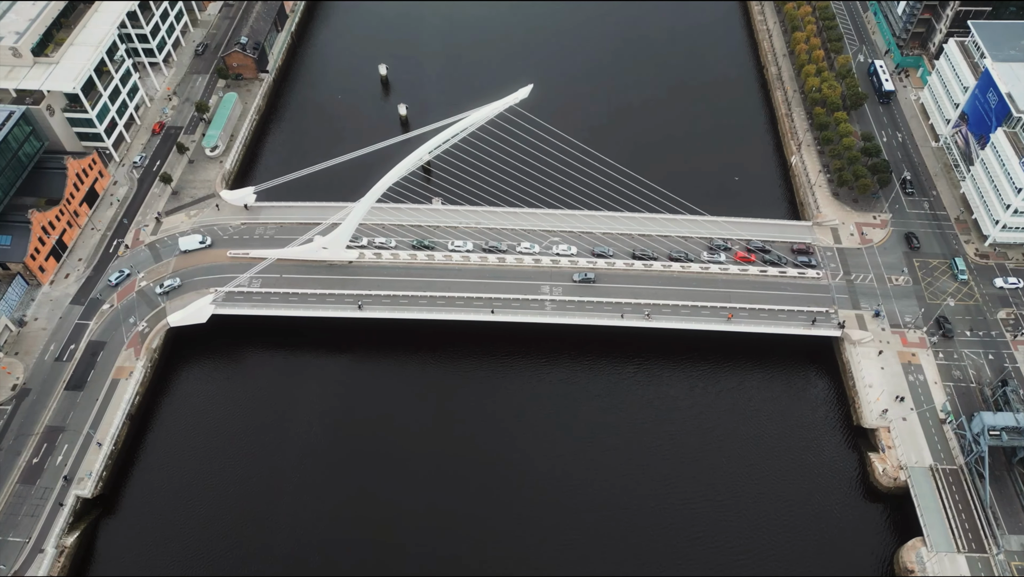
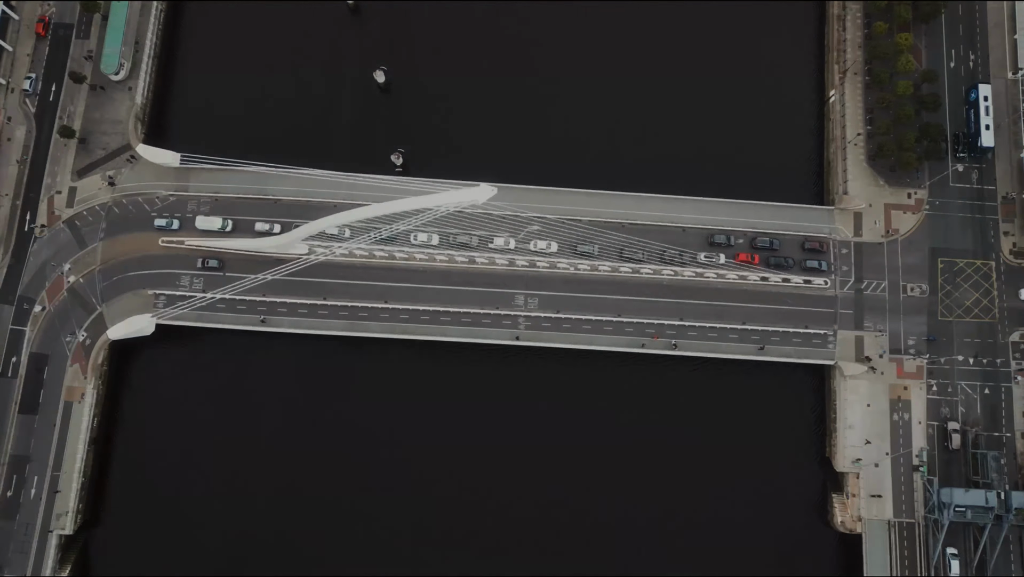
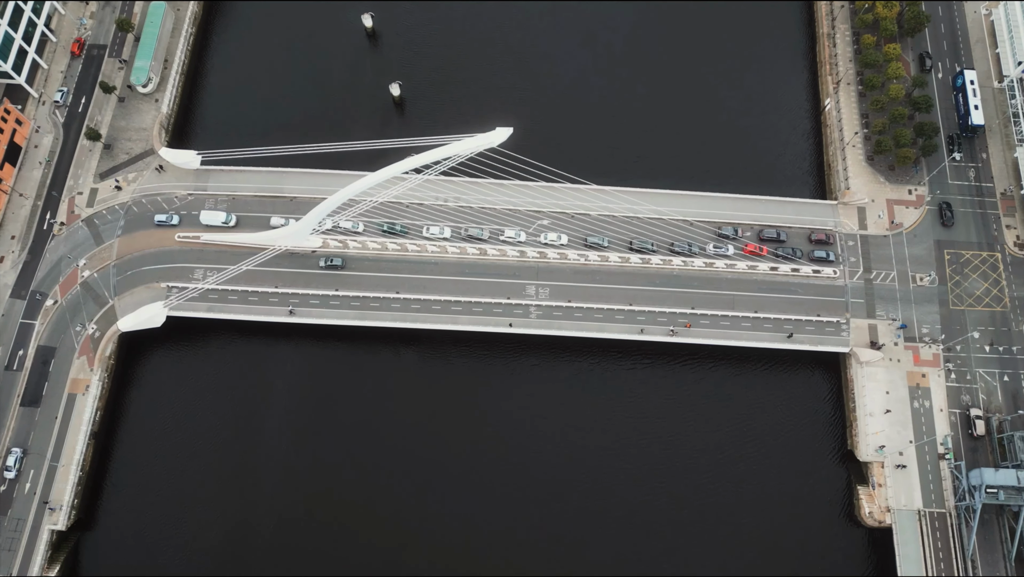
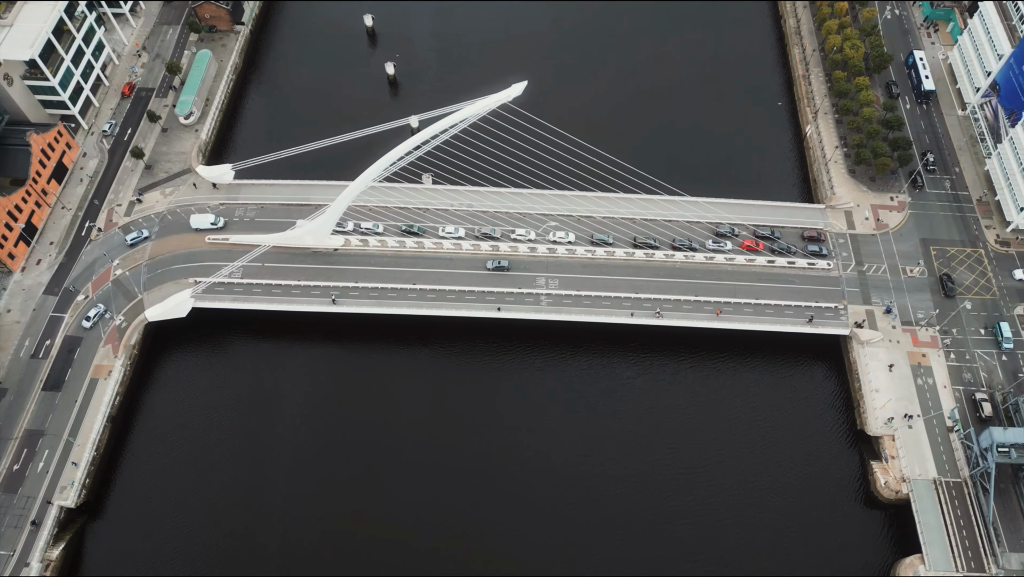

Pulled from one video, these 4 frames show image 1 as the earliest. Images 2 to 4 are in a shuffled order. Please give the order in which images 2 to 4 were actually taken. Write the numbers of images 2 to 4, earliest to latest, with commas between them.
4, 3, 2
